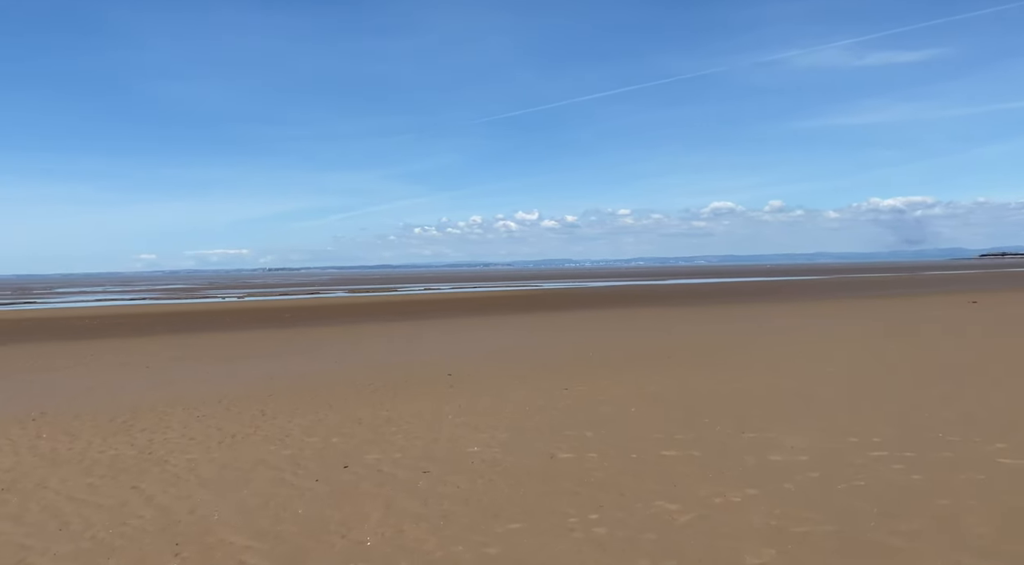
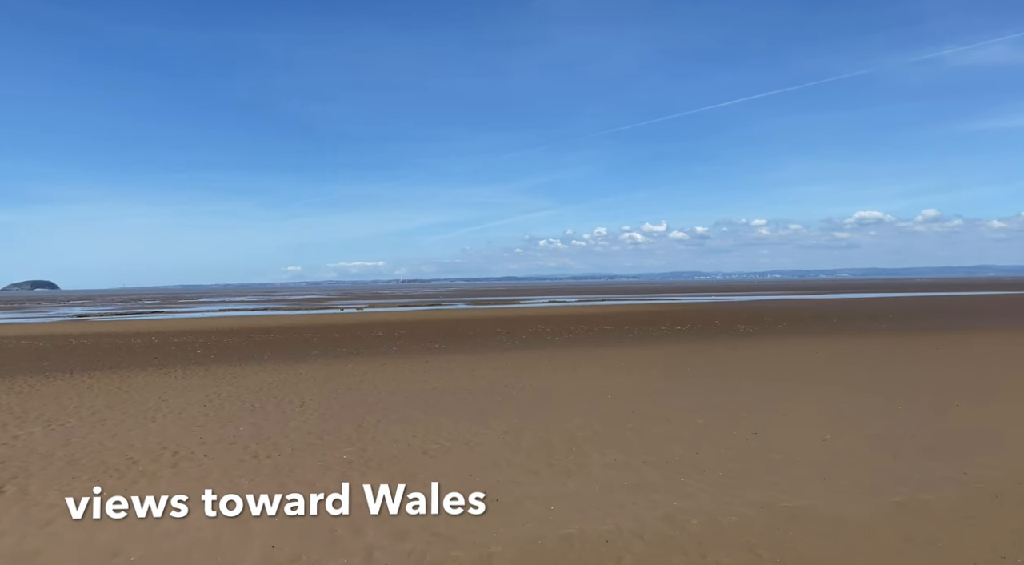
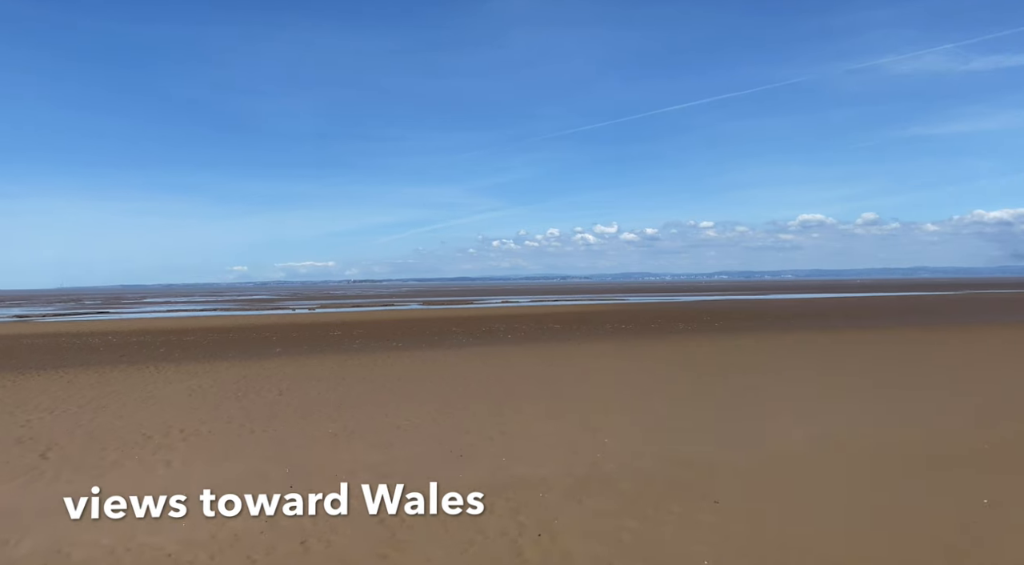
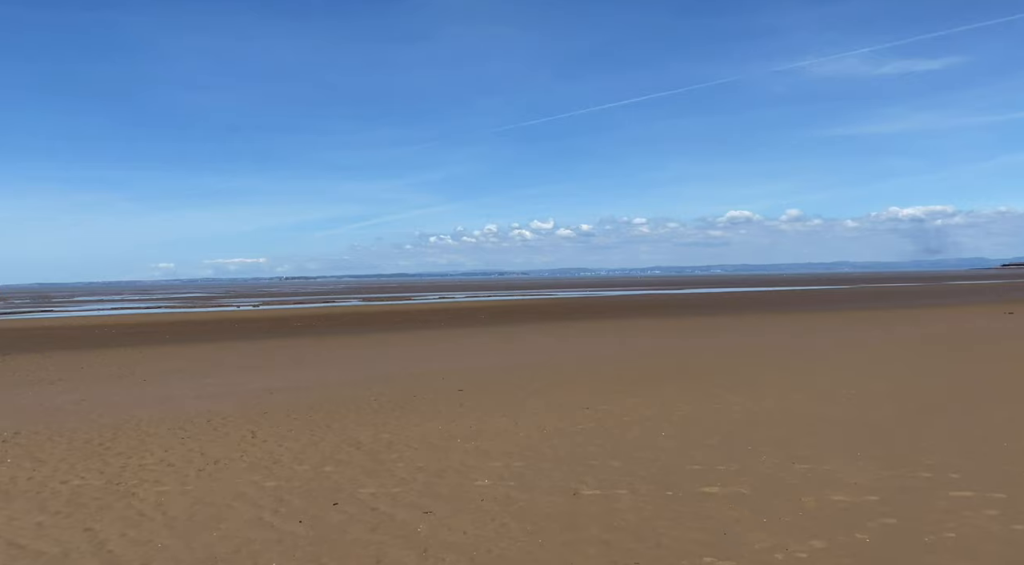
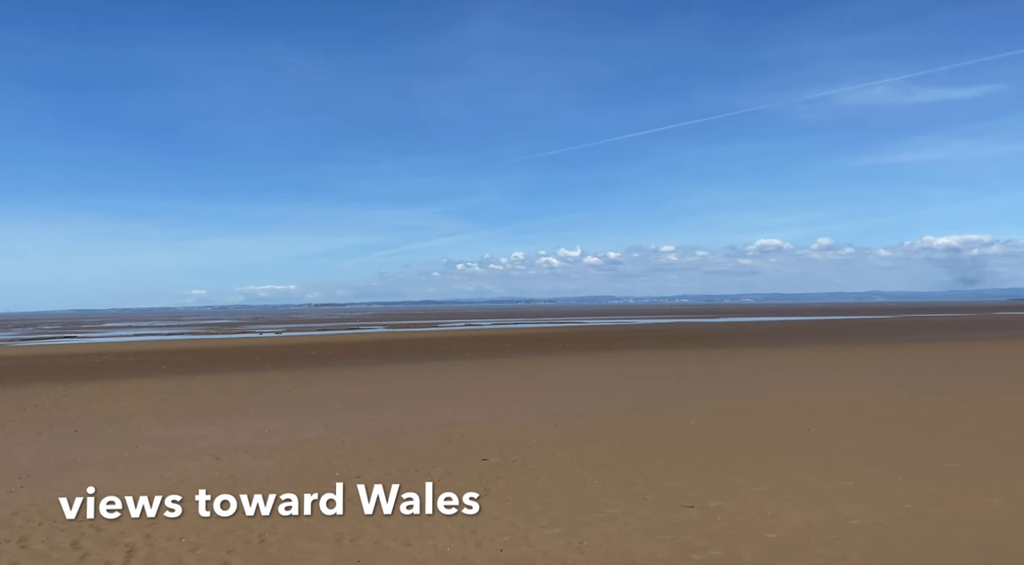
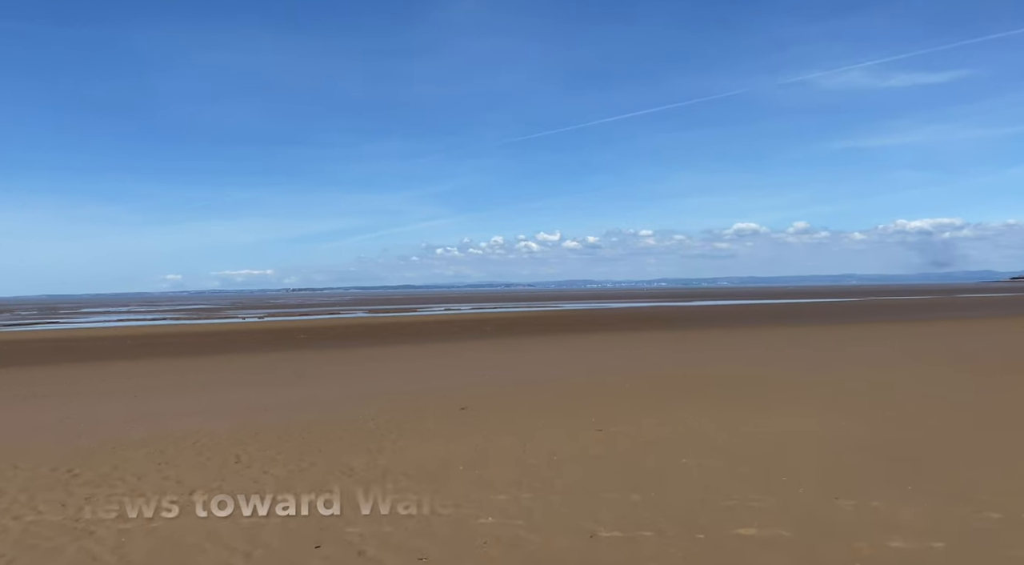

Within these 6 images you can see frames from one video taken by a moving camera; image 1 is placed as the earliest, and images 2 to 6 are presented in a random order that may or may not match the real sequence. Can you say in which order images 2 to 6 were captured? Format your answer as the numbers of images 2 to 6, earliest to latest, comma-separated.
4, 6, 5, 3, 2
